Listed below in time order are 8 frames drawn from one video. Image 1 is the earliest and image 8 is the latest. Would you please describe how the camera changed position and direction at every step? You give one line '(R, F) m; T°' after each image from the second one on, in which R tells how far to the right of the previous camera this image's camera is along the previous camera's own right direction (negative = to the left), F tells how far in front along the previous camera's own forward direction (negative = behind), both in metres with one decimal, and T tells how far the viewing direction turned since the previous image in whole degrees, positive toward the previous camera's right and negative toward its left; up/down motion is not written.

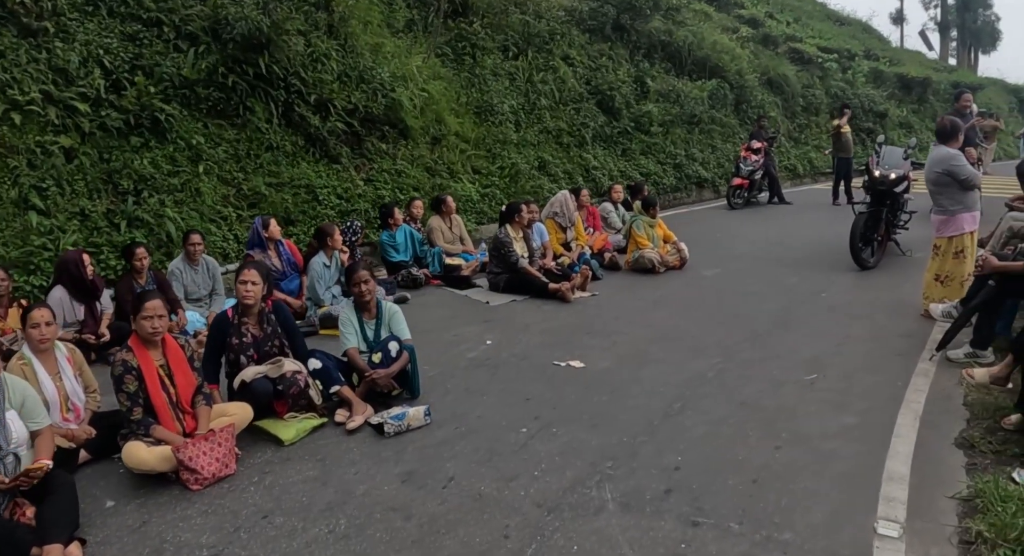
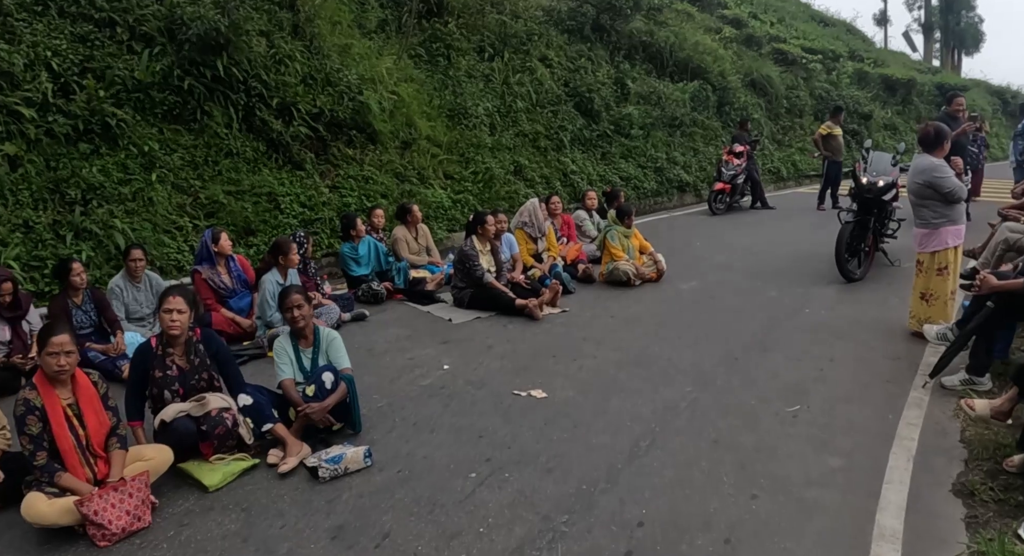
(+0.2, +0.4) m; +1°
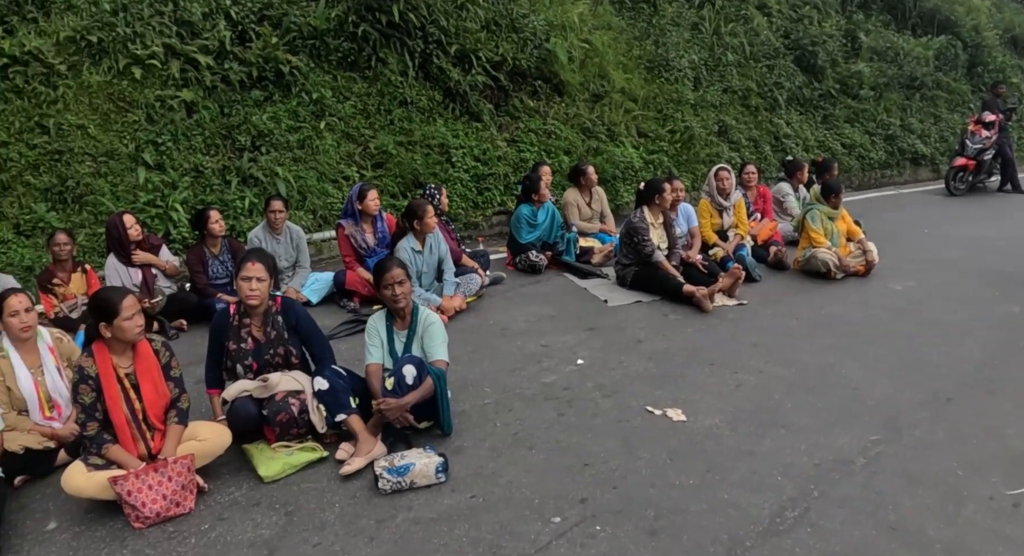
(+0.3, +0.8) m; -16°
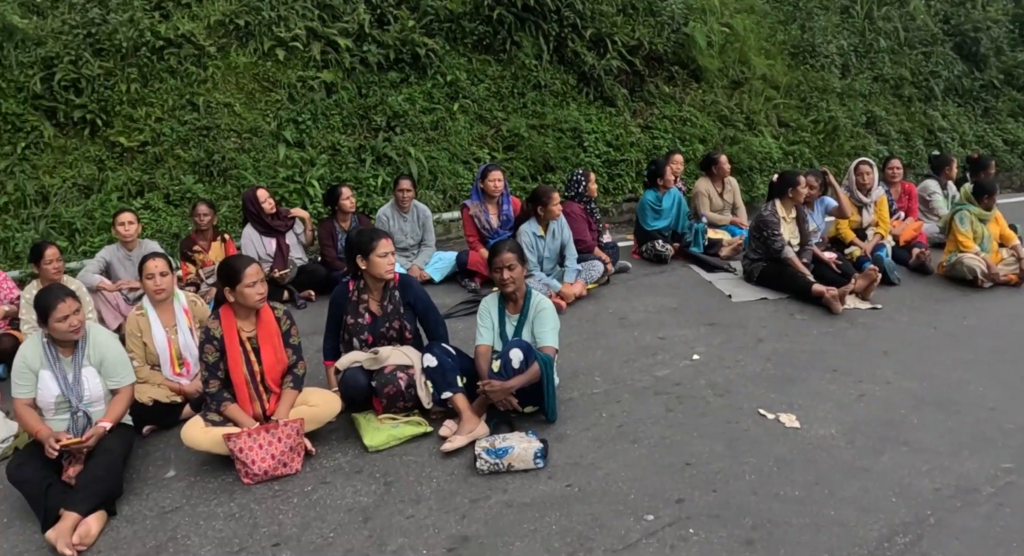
(-0.1, 0.0) m; -8°
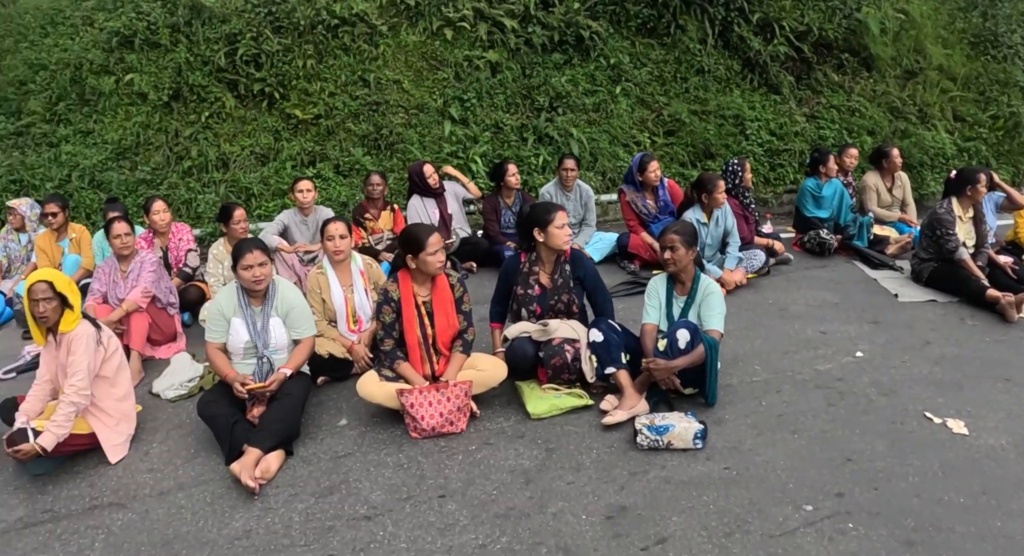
(-0.4, -0.1) m; -7°
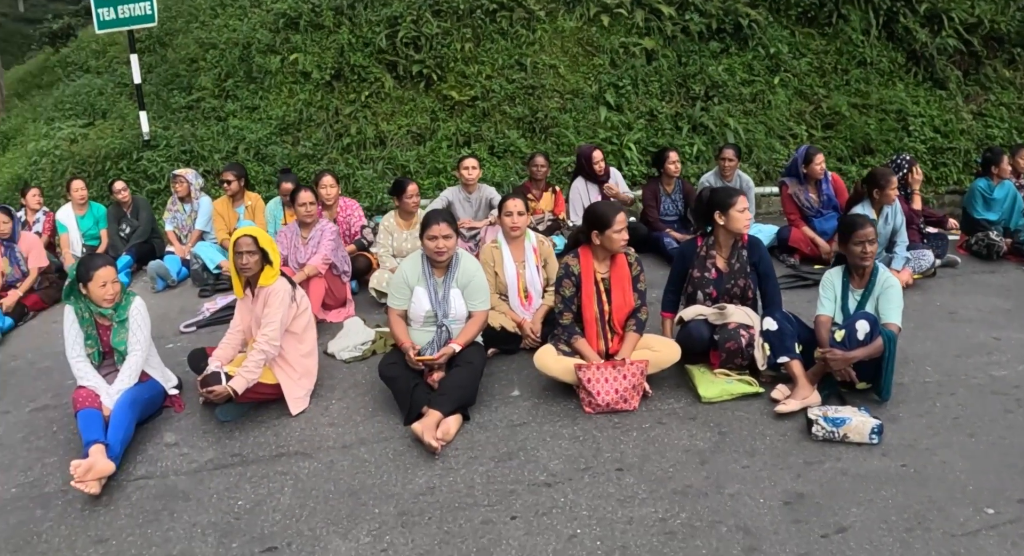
(-0.6, -0.1) m; -5°
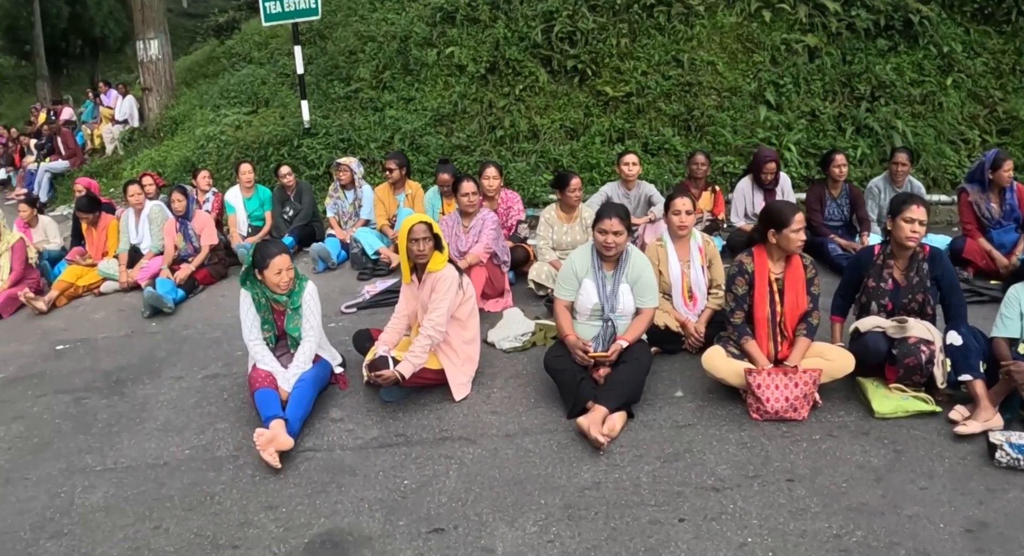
(-0.5, 0.0) m; -7°
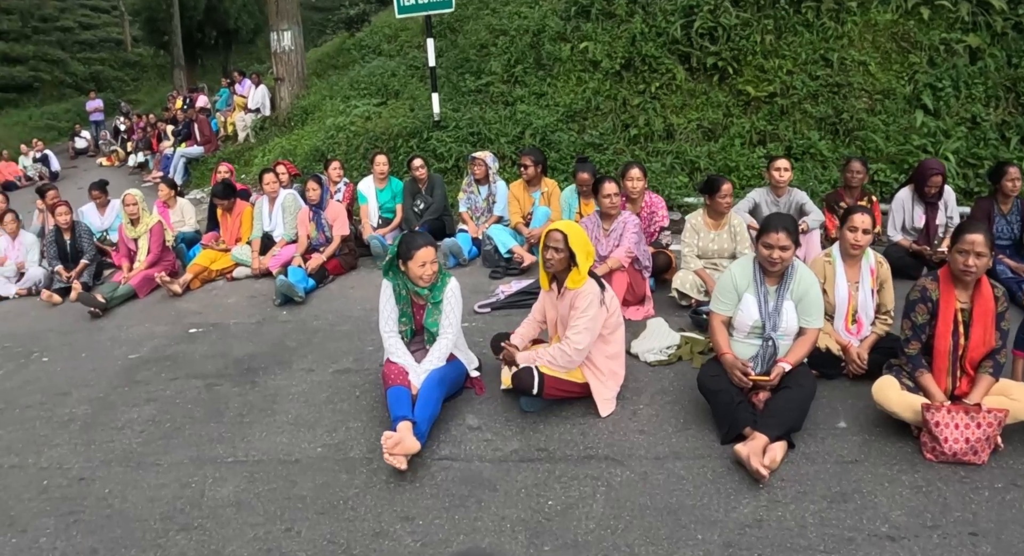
(-0.4, +0.2) m; -7°
